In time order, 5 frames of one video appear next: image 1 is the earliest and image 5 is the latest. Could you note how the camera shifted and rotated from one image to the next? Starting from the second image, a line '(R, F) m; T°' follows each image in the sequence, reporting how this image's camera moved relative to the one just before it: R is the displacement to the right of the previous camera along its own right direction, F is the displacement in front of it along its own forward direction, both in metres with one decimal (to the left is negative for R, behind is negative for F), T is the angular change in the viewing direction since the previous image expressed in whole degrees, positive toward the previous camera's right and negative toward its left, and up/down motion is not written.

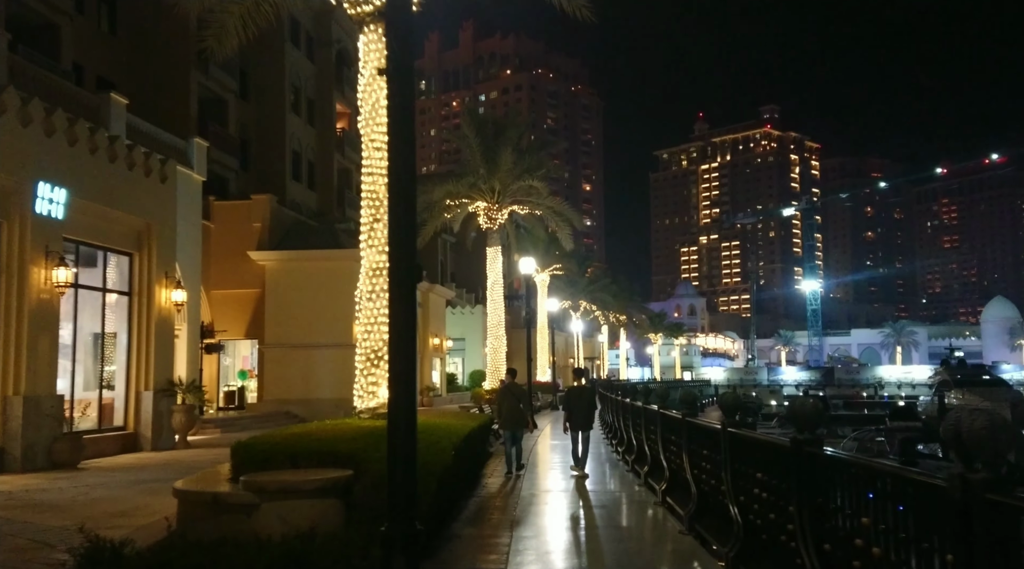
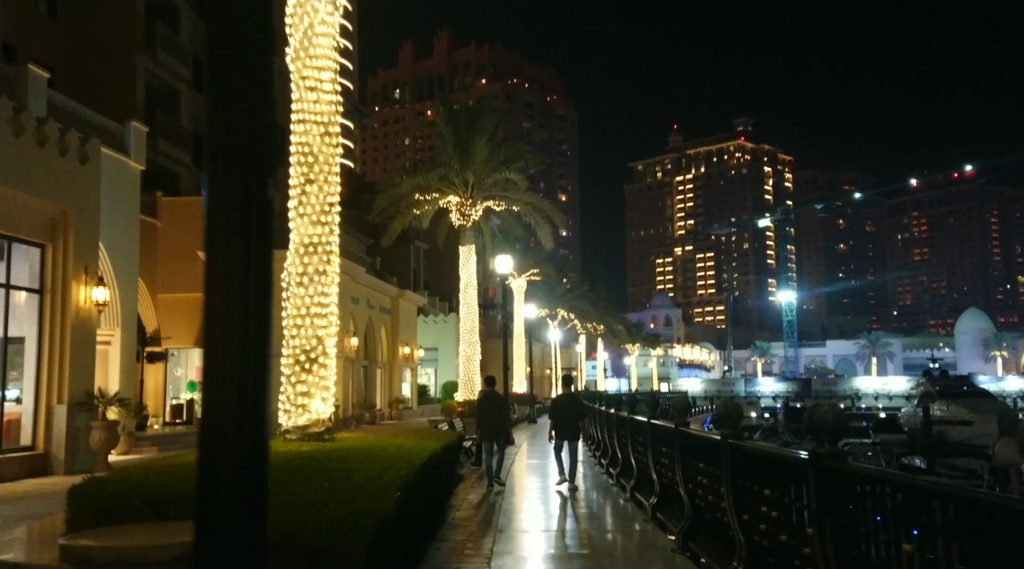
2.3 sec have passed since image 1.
(0.0, +2.3) m; +2°
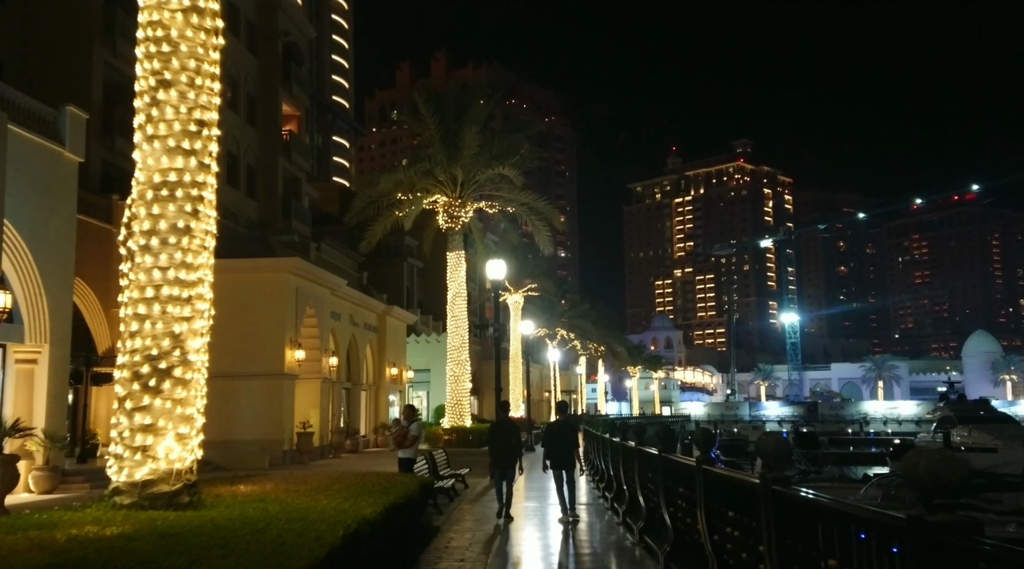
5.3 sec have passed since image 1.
(+0.1, +3.0) m; 0°
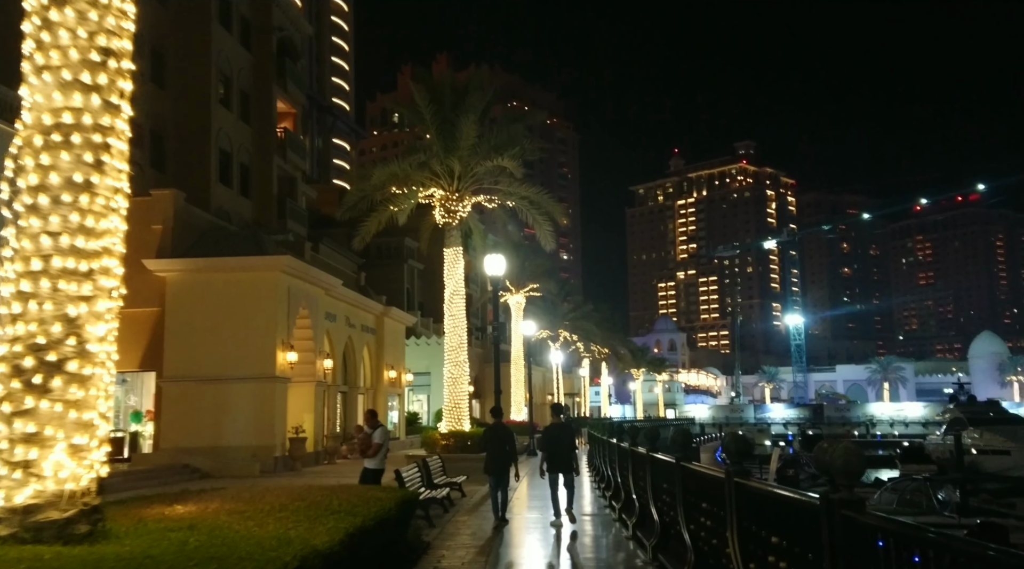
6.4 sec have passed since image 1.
(+0.1, +1.0) m; 0°
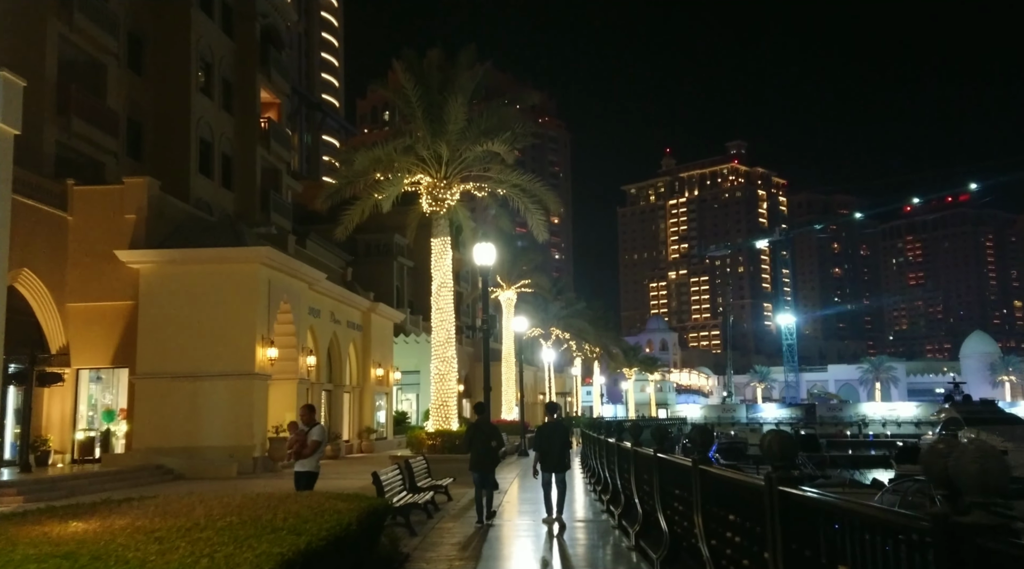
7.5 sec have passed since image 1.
(0.0, +1.0) m; +1°
